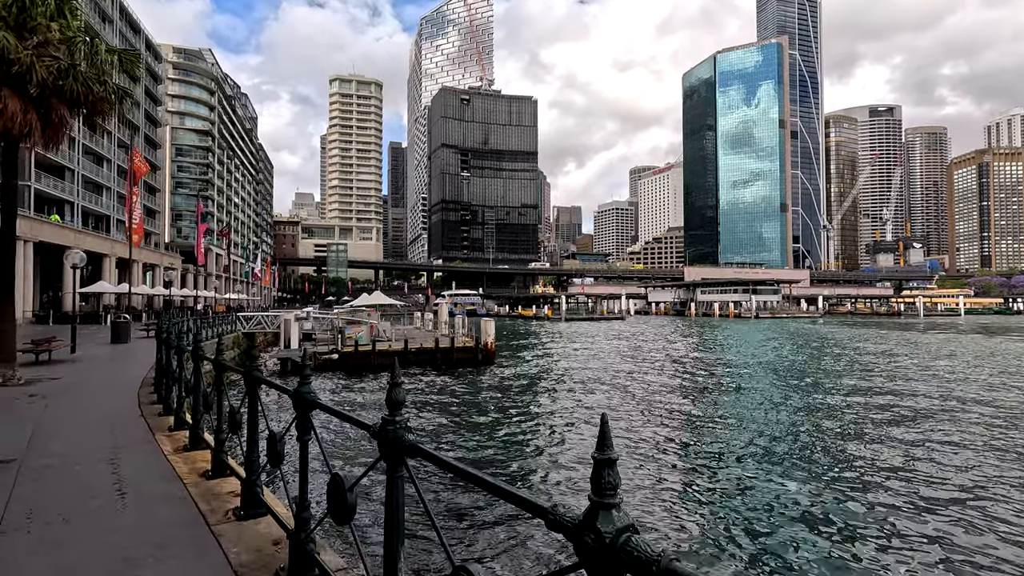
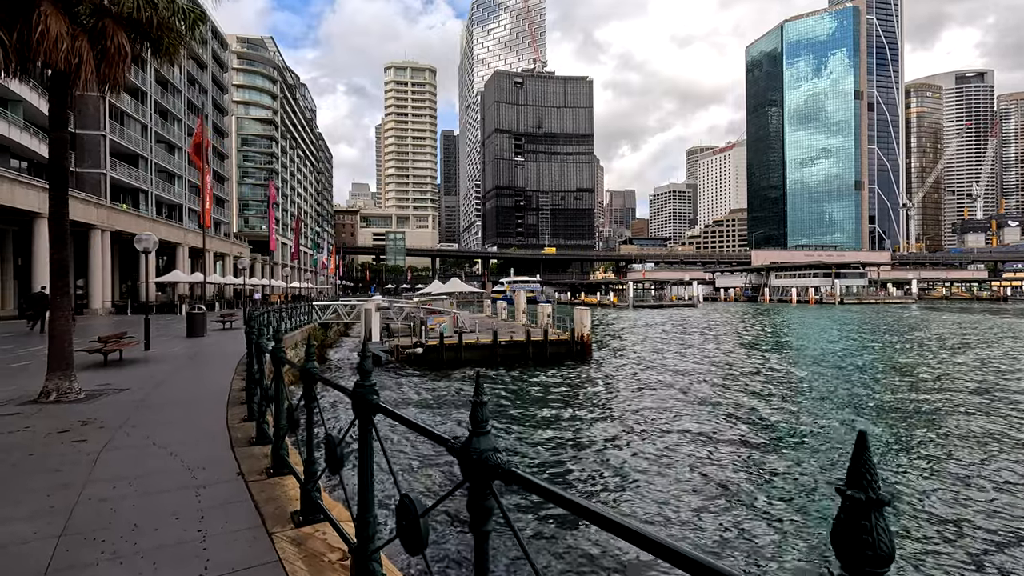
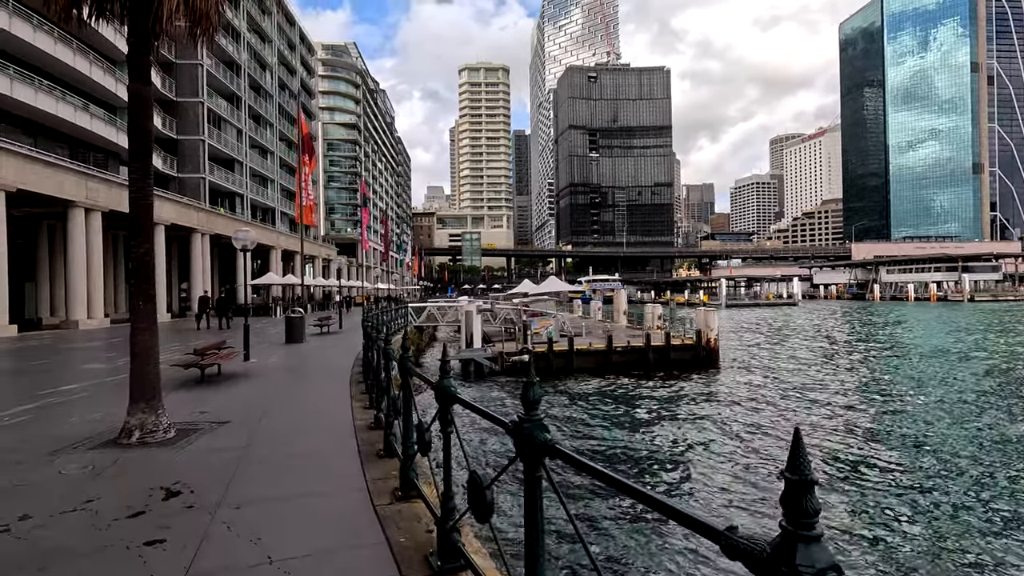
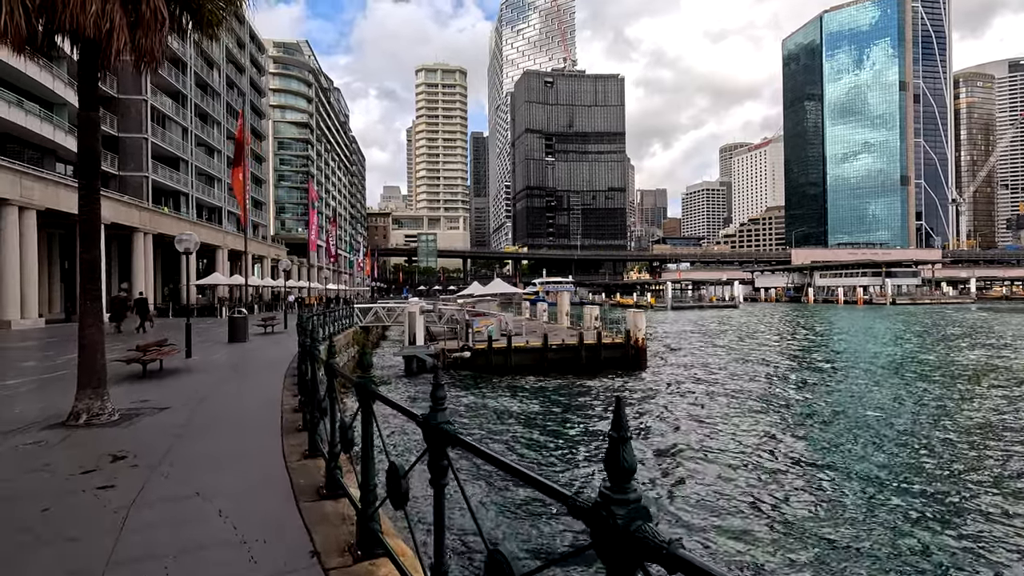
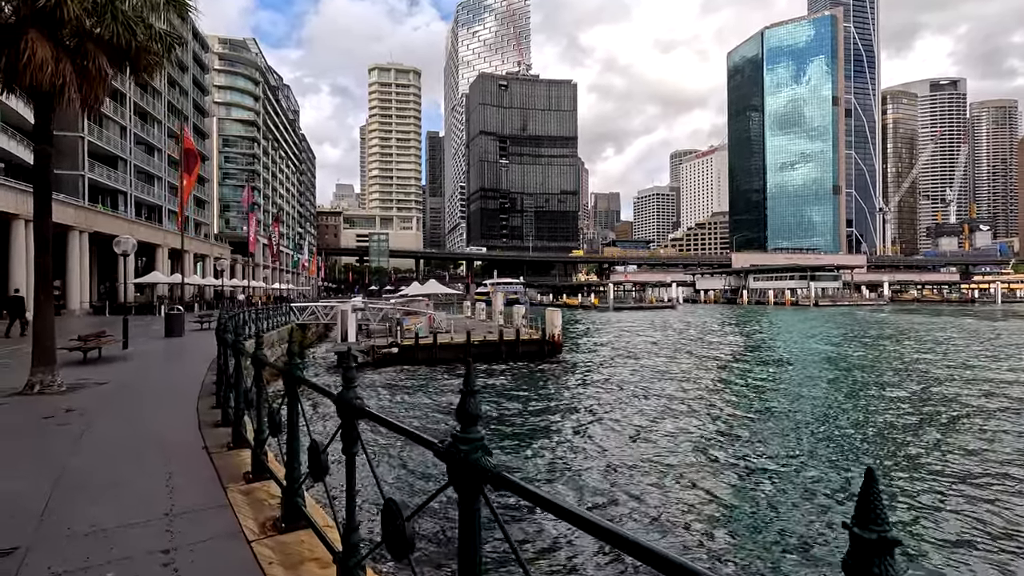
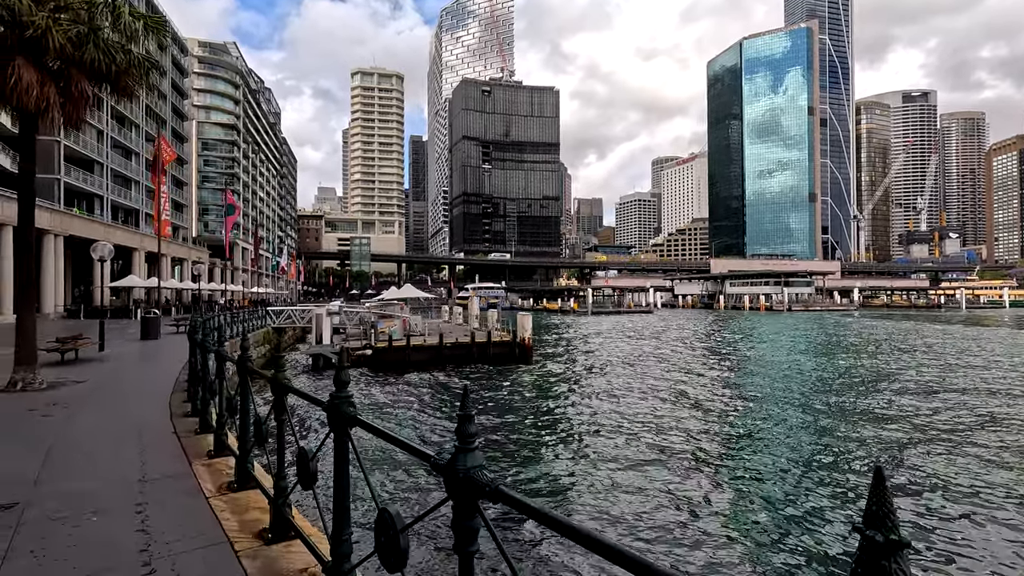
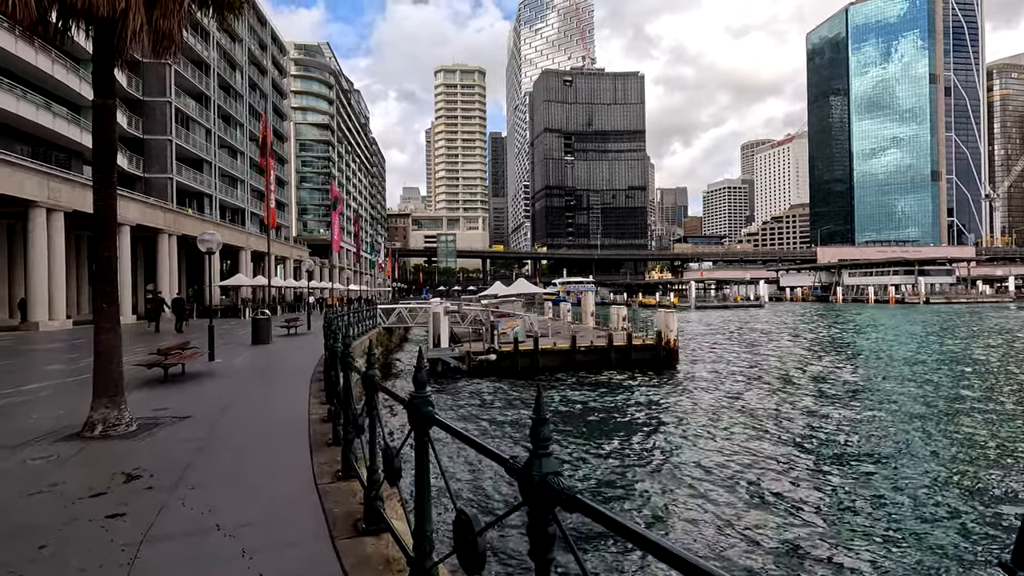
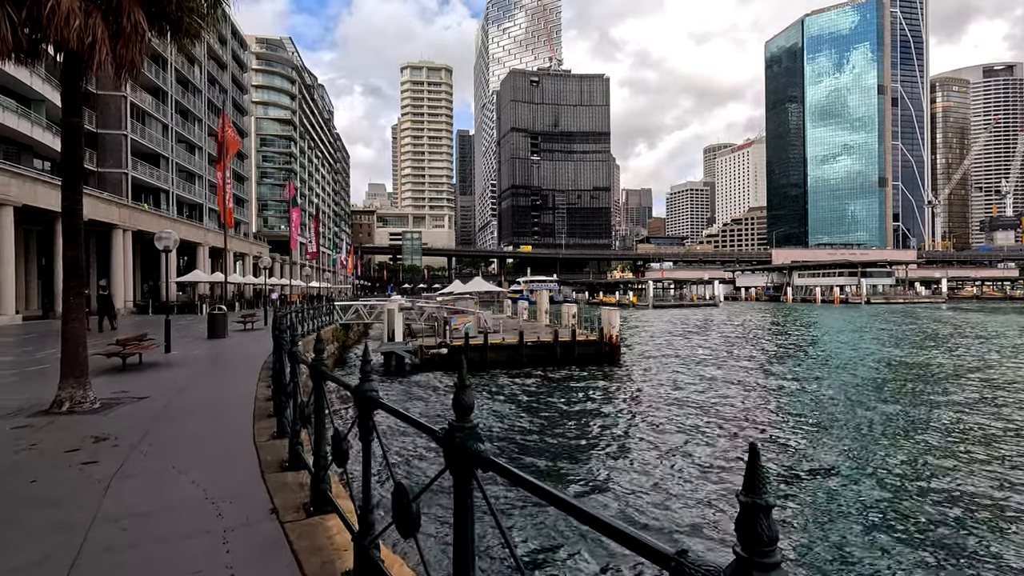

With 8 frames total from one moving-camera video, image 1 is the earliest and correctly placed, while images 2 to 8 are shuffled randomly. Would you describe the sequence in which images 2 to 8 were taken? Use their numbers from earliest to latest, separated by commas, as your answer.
6, 5, 2, 8, 4, 7, 3
